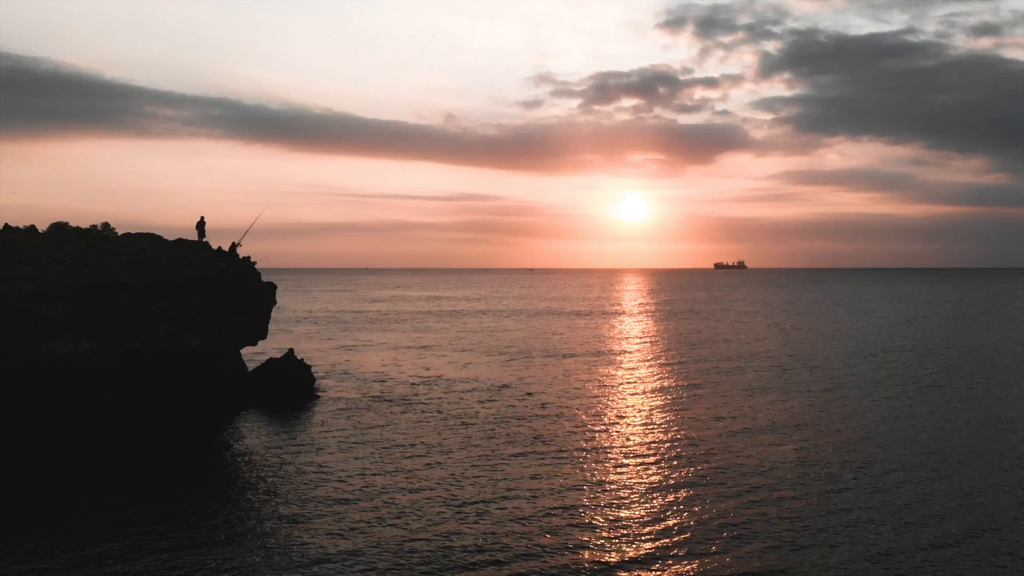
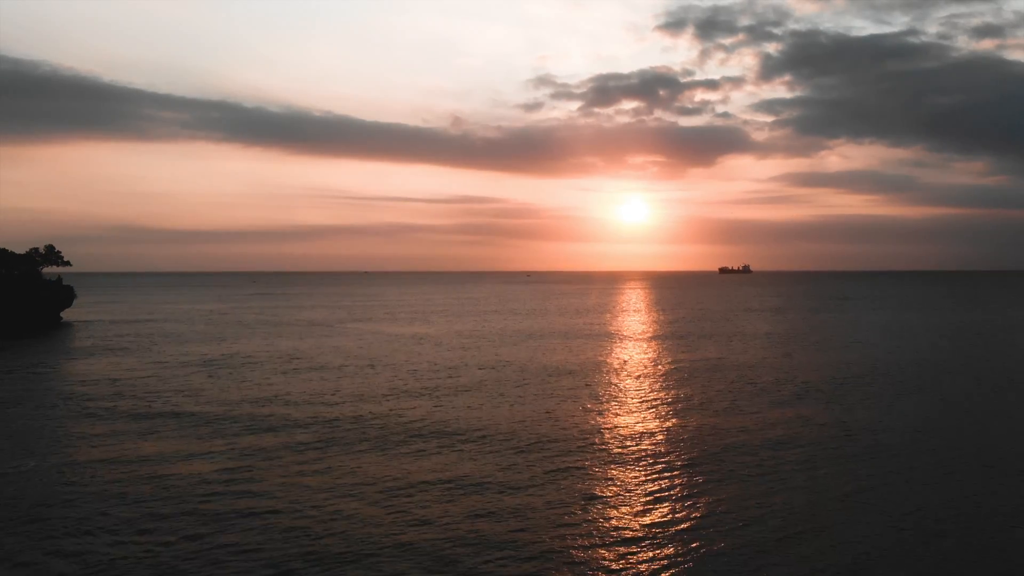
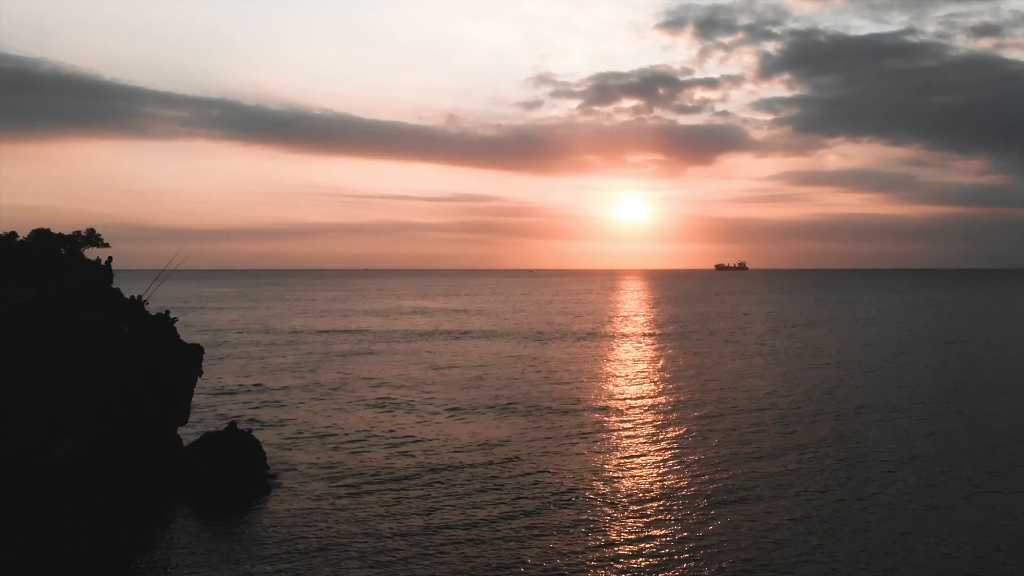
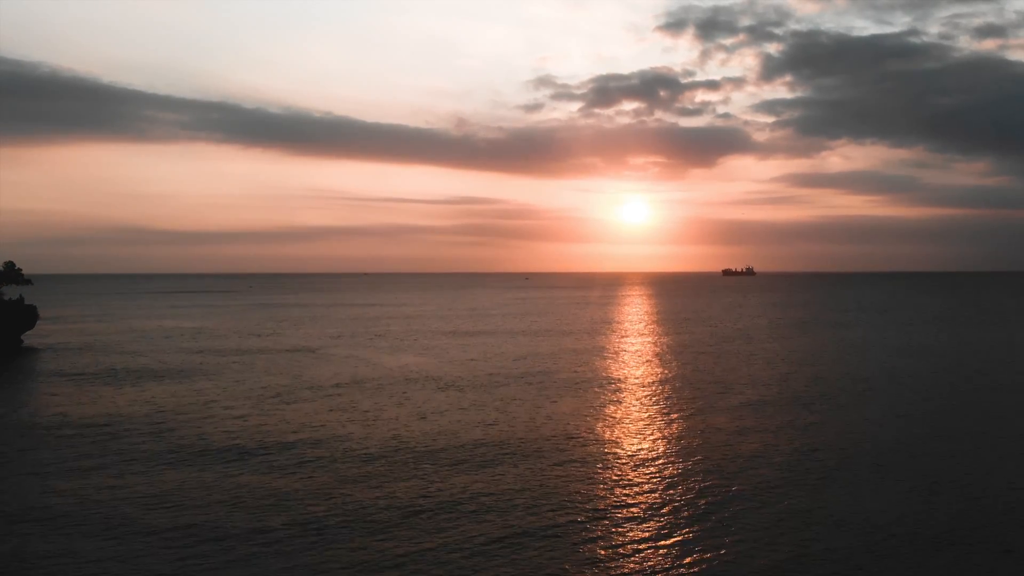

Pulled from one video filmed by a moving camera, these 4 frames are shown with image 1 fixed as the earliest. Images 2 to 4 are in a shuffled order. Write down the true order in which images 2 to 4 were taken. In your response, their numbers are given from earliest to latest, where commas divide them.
3, 2, 4
